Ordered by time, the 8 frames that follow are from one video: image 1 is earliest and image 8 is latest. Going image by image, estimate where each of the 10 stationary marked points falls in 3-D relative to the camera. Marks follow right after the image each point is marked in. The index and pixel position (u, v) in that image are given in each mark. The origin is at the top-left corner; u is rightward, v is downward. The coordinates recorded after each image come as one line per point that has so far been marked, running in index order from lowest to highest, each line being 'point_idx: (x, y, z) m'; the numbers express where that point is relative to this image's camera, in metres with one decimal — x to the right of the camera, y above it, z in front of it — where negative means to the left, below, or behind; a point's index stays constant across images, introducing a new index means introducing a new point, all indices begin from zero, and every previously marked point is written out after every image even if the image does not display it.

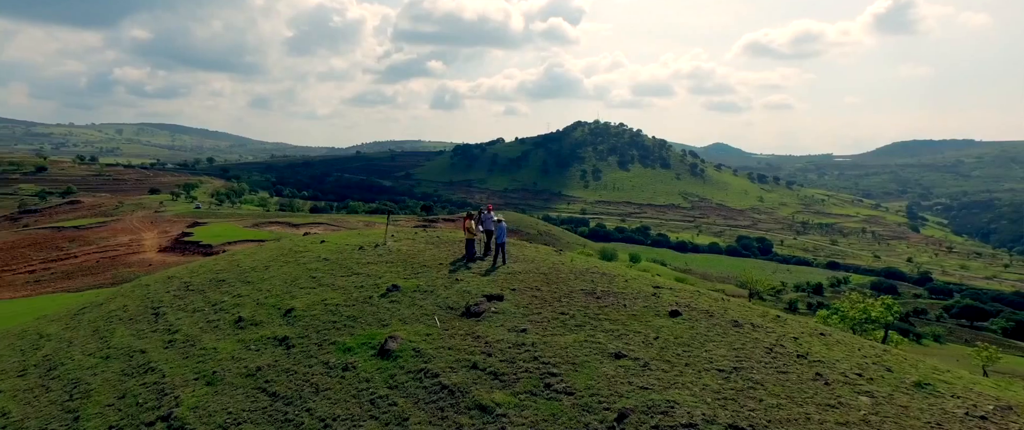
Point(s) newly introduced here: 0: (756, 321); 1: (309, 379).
0: (+8.2, -3.6, +16.5) m
1: (-6.0, -4.9, +14.4) m
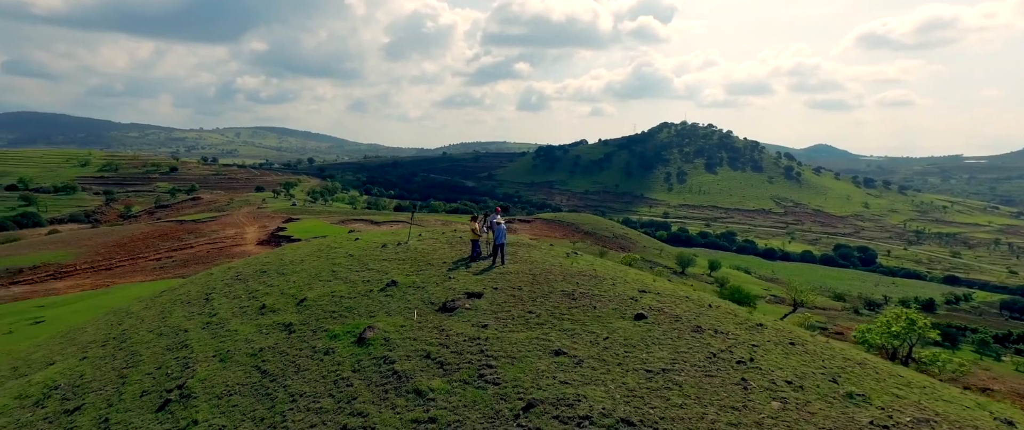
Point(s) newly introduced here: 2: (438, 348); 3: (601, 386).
0: (+7.1, -3.8, +16.5) m
1: (-7.3, -4.9, +16.4) m
2: (-2.3, -4.1, +14.7) m
3: (+2.0, -4.2, +11.7) m
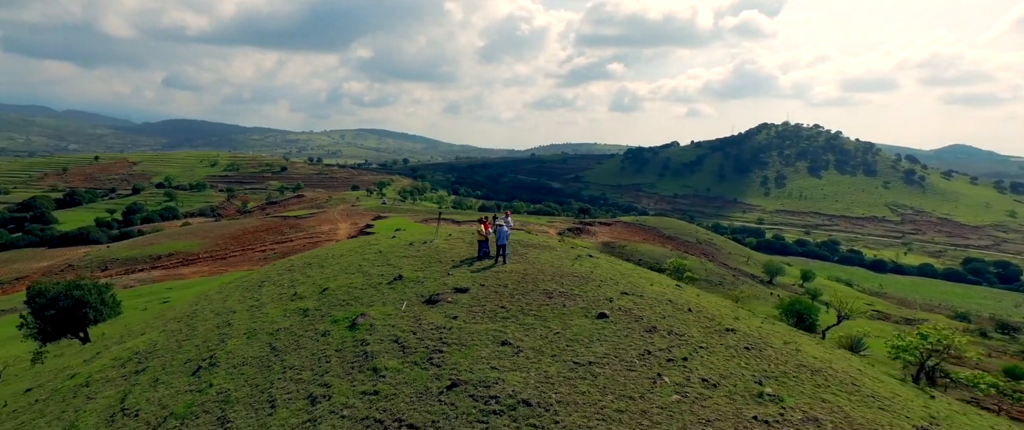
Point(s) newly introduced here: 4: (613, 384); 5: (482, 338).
0: (+5.9, -4.0, +17.0) m
1: (-8.3, -4.9, +19.1) m
2: (-3.6, -4.1, +16.6) m
3: (+0.2, -4.3, +13.0) m
4: (+2.5, -4.3, +12.2) m
5: (-1.1, -4.0, +15.6) m
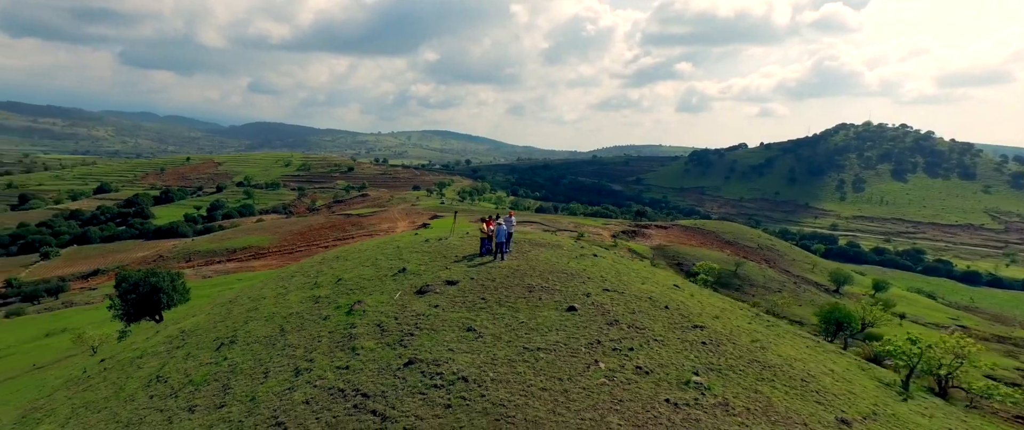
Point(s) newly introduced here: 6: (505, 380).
0: (+4.9, -3.9, +17.7) m
1: (-9.1, -4.8, +21.3) m
2: (-4.7, -4.0, +18.3) m
3: (-1.2, -4.2, +14.4) m
4: (+1.0, -4.2, +13.3) m
5: (-2.2, -3.9, +17.1) m
6: (-0.2, -4.3, +12.6) m
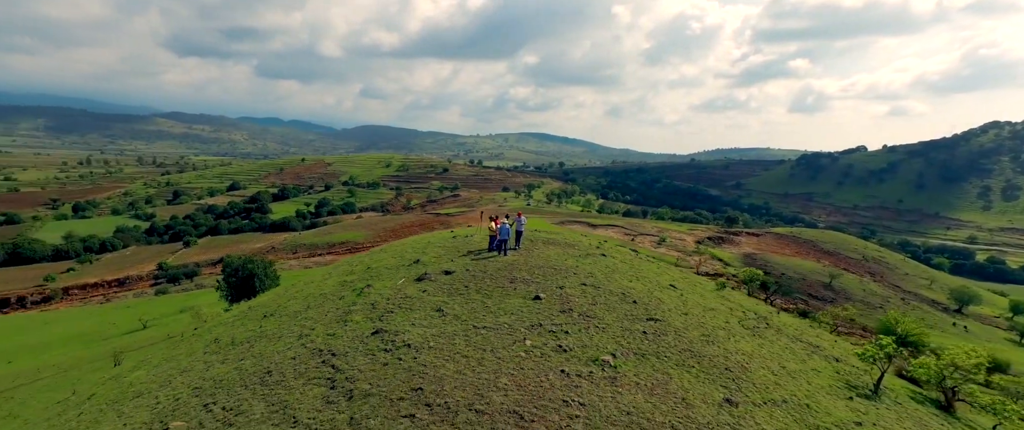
0: (+3.5, -3.9, +19.4) m
1: (-9.7, -4.5, +25.1) m
2: (-5.8, -3.8, +21.5) m
3: (-3.0, -4.0, +17.1) m
4: (-1.0, -4.1, +15.7) m
5: (-3.6, -3.8, +19.9) m
6: (-2.3, -4.2, +15.1) m
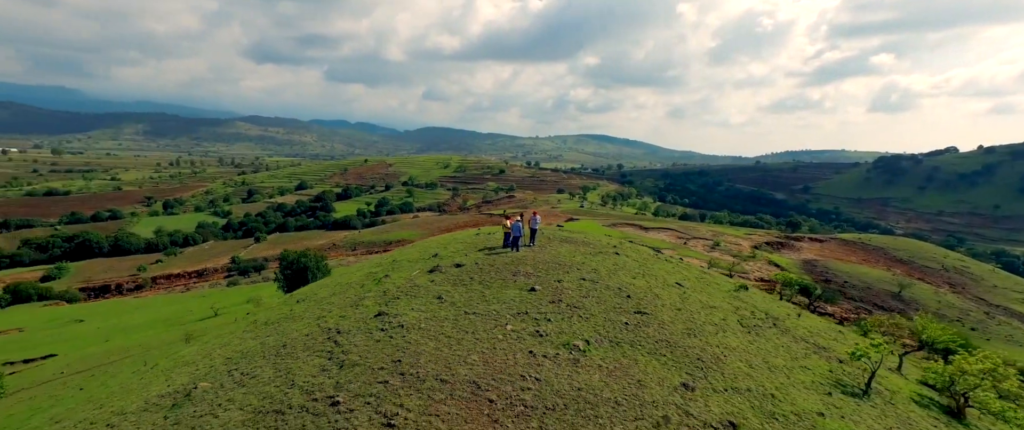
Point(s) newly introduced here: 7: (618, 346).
0: (+3.3, -3.8, +20.4) m
1: (-9.3, -4.3, +27.4) m
2: (-5.8, -3.6, +23.5) m
3: (-3.4, -3.8, +18.8) m
4: (-1.6, -3.9, +17.2) m
5: (-3.7, -3.6, +21.6) m
6: (-3.0, -4.0, +16.8) m
7: (+3.7, -4.5, +16.4) m
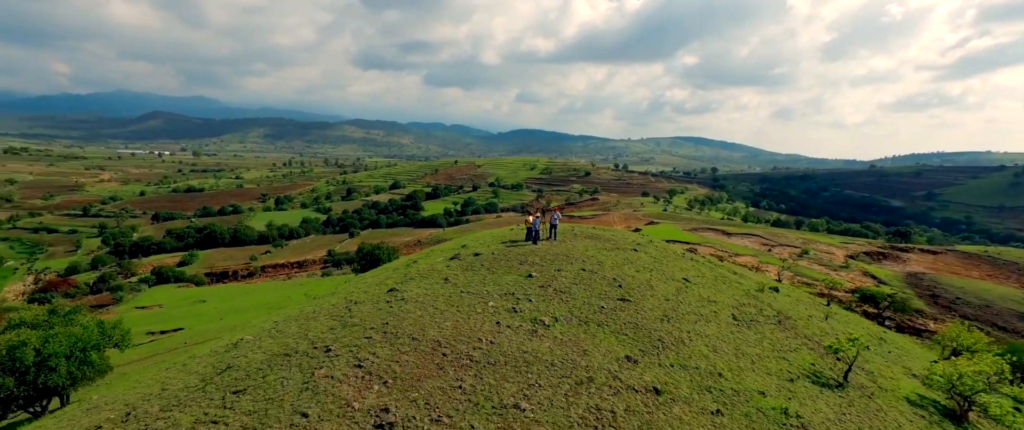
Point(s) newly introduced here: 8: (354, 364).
0: (+3.0, -3.5, +22.4) m
1: (-8.4, -3.9, +31.2) m
2: (-5.5, -3.2, +26.7) m
3: (-3.9, -3.4, +21.8) m
4: (-2.3, -3.6, +19.9) m
5: (-3.7, -3.2, +24.6) m
6: (-3.7, -3.6, +19.7) m
7: (+2.8, -4.2, +18.3) m
8: (-4.6, -4.3, +13.9) m
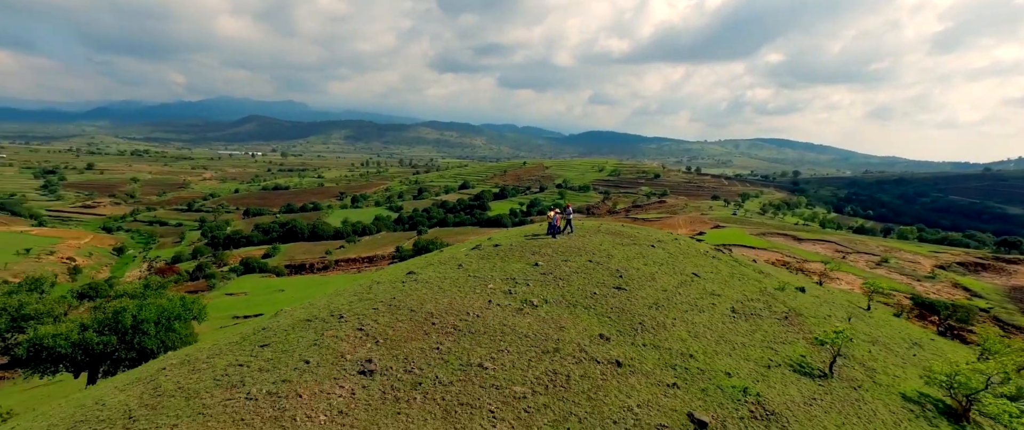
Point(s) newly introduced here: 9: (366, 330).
0: (+3.2, -3.2, +24.0) m
1: (-7.1, -3.4, +34.1) m
2: (-4.7, -2.8, +29.3) m
3: (-3.7, -3.0, +24.2) m
4: (-2.3, -3.1, +22.2) m
5: (-3.2, -2.8, +27.0) m
6: (-3.8, -3.2, +22.1) m
7: (+2.5, -3.9, +20.0) m
8: (-5.3, -3.9, +16.5) m
9: (-4.9, -3.9, +16.2) m
